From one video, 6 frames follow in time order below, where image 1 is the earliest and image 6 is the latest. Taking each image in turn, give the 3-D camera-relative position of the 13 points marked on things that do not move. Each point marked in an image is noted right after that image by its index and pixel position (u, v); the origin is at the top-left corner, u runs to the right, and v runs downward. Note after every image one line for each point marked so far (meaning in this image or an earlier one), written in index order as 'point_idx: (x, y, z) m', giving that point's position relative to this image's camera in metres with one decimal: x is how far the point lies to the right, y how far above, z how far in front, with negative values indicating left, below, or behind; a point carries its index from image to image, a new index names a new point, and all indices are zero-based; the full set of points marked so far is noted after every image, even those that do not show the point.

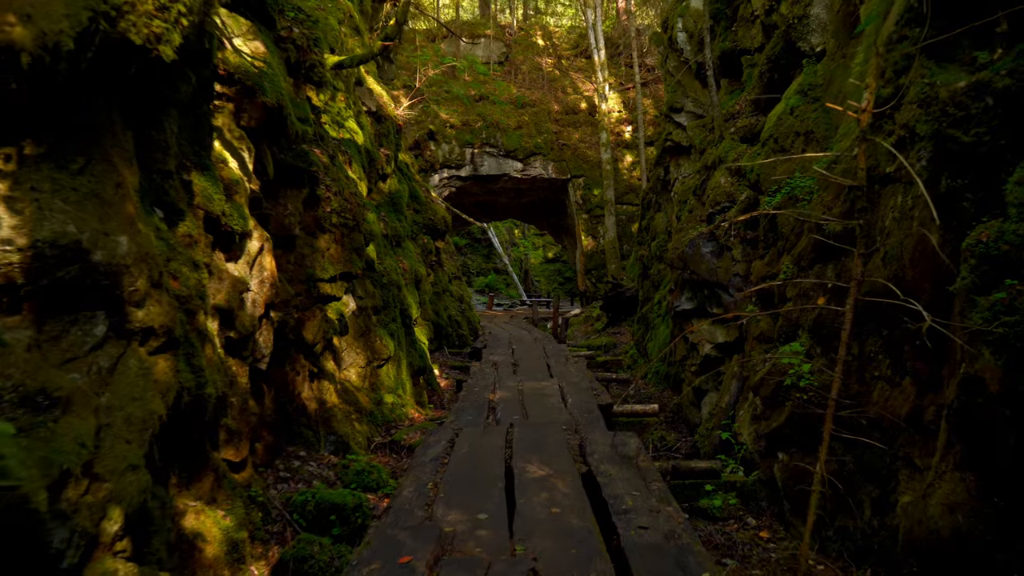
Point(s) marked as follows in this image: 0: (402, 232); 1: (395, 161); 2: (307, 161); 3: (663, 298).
0: (-1.2, +0.6, +10.3) m
1: (-1.4, +1.5, +10.8) m
2: (-1.6, +1.0, +7.0) m
3: (+2.2, -0.2, +13.2) m
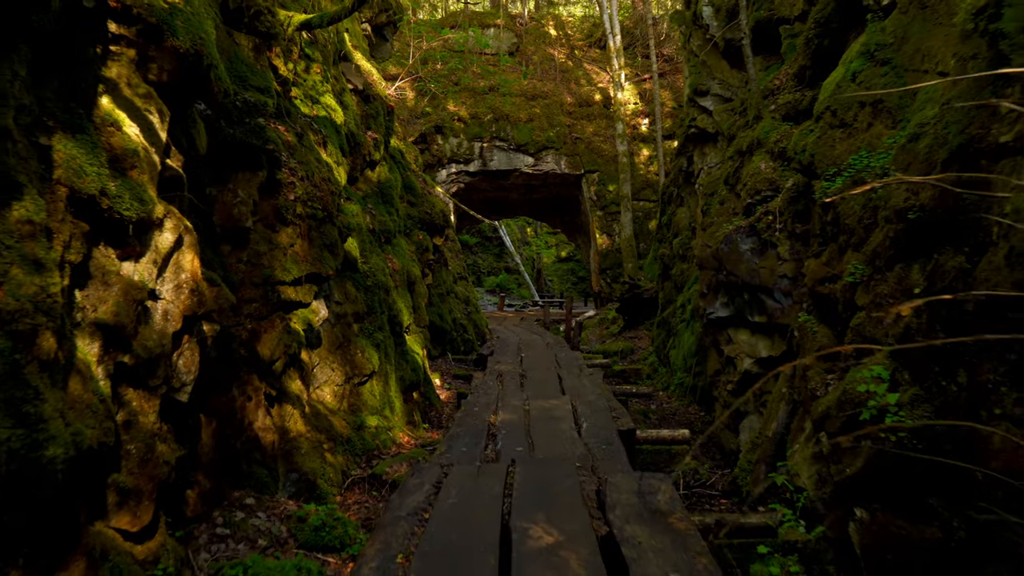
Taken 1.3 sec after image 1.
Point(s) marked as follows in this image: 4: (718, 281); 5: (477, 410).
0: (-1.2, +0.6, +9.0) m
1: (-1.3, +1.5, +9.6) m
2: (-1.6, +1.0, +5.8) m
3: (+2.3, -0.2, +11.9) m
4: (+1.7, +0.1, +7.7) m
5: (-0.3, -1.0, +7.7) m
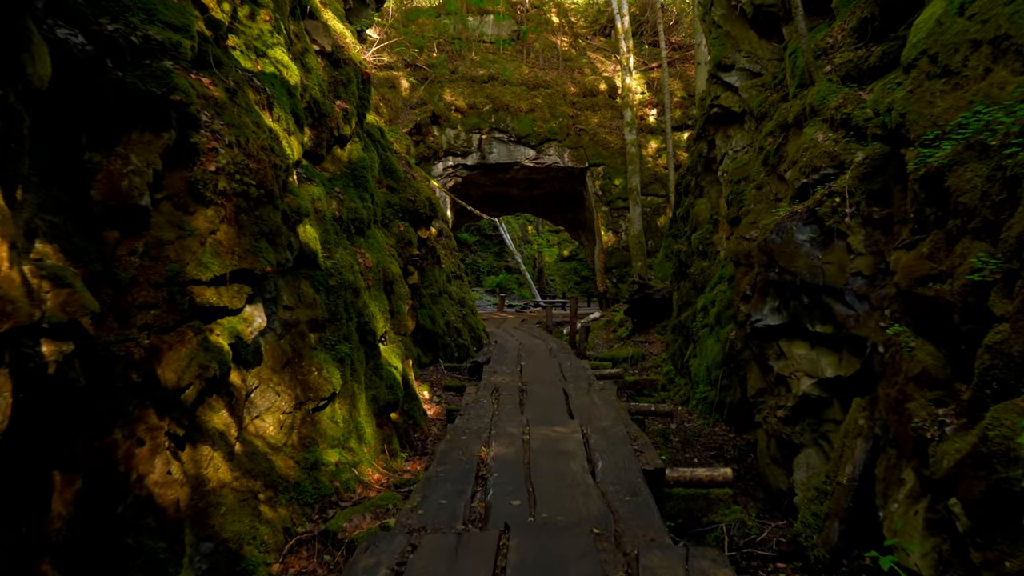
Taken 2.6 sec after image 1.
0: (-1.2, +0.6, +7.5) m
1: (-1.4, +1.5, +8.1) m
2: (-1.6, +0.9, +4.3) m
3: (+2.3, -0.2, +10.4) m
4: (+1.7, +0.1, +6.2) m
5: (-0.3, -1.0, +6.3) m
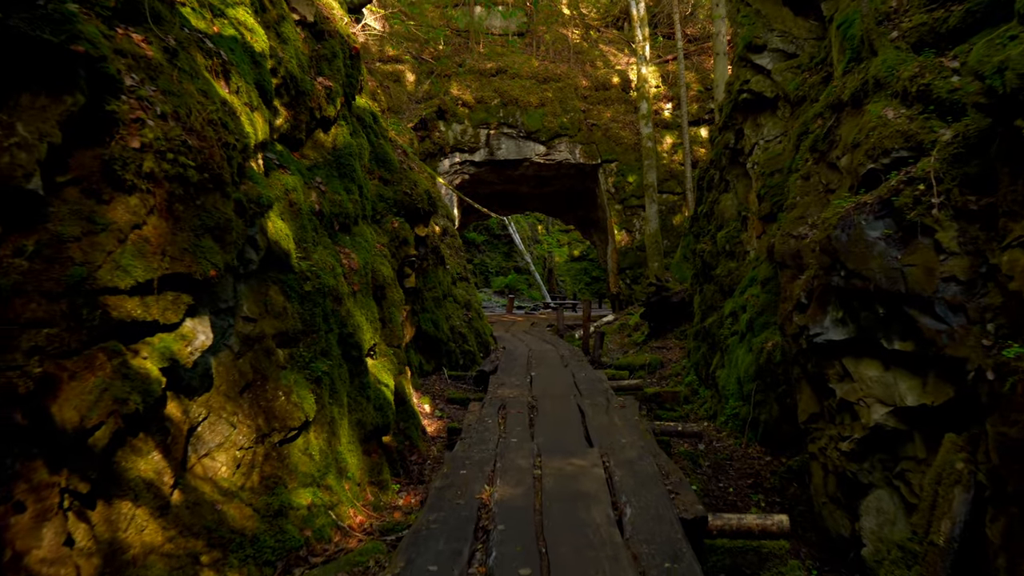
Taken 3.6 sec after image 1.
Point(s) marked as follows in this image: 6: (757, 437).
0: (-1.1, +0.5, +6.6) m
1: (-1.3, +1.4, +7.1) m
2: (-1.6, +0.9, +3.3) m
3: (+2.4, -0.2, +9.4) m
4: (+1.8, 0.0, +5.2) m
5: (-0.3, -1.1, +5.3) m
6: (+2.2, -1.3, +8.1) m
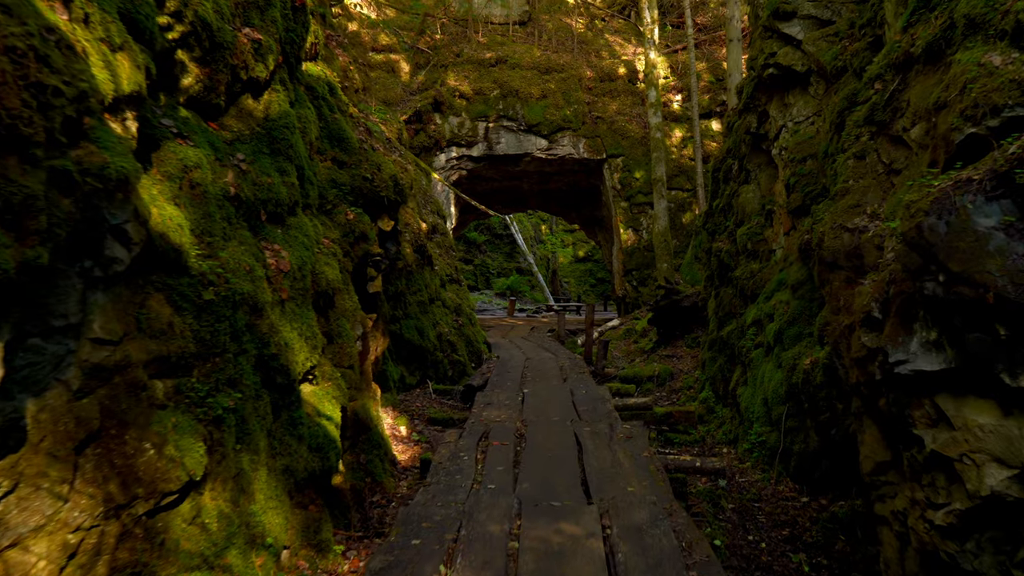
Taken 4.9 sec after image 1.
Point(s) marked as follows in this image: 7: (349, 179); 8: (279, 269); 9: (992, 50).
0: (-1.3, +0.5, +5.2) m
1: (-1.4, +1.4, +5.8) m
2: (-1.7, +0.9, +2.0) m
3: (+2.3, -0.3, +8.0) m
4: (+1.6, 0.0, +3.8) m
5: (-0.4, -1.1, +3.9) m
6: (+2.0, -1.4, +6.7) m
7: (-1.1, +0.7, +6.3) m
8: (-1.2, +0.1, +4.8) m
9: (+2.0, +1.0, +3.8) m
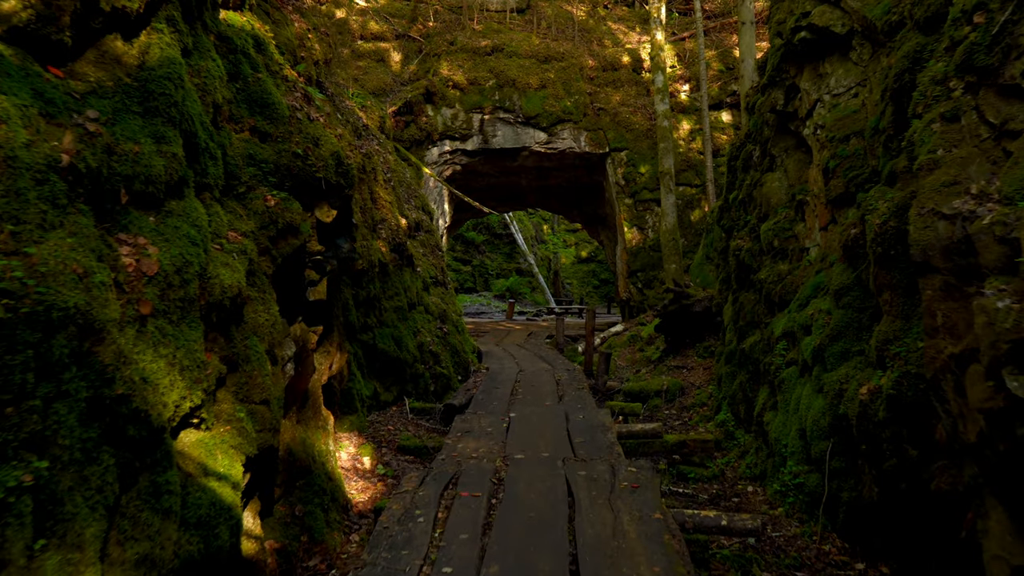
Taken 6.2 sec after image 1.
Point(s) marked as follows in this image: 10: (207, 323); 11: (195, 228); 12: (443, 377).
0: (-1.4, +0.5, +3.8) m
1: (-1.6, +1.3, +4.4) m
2: (-1.9, +0.8, +0.6) m
3: (+2.1, -0.3, +6.6) m
4: (+1.5, -0.1, +2.4) m
5: (-0.6, -1.2, +2.5) m
6: (+1.9, -1.4, +5.3) m
7: (-1.3, +0.7, +4.9) m
8: (-1.4, +0.1, +3.4) m
9: (+1.9, +1.0, +2.4) m
10: (-1.3, -0.1, +3.8) m
11: (-1.3, +0.3, +3.9) m
12: (-0.9, -1.1, +11.0) m
